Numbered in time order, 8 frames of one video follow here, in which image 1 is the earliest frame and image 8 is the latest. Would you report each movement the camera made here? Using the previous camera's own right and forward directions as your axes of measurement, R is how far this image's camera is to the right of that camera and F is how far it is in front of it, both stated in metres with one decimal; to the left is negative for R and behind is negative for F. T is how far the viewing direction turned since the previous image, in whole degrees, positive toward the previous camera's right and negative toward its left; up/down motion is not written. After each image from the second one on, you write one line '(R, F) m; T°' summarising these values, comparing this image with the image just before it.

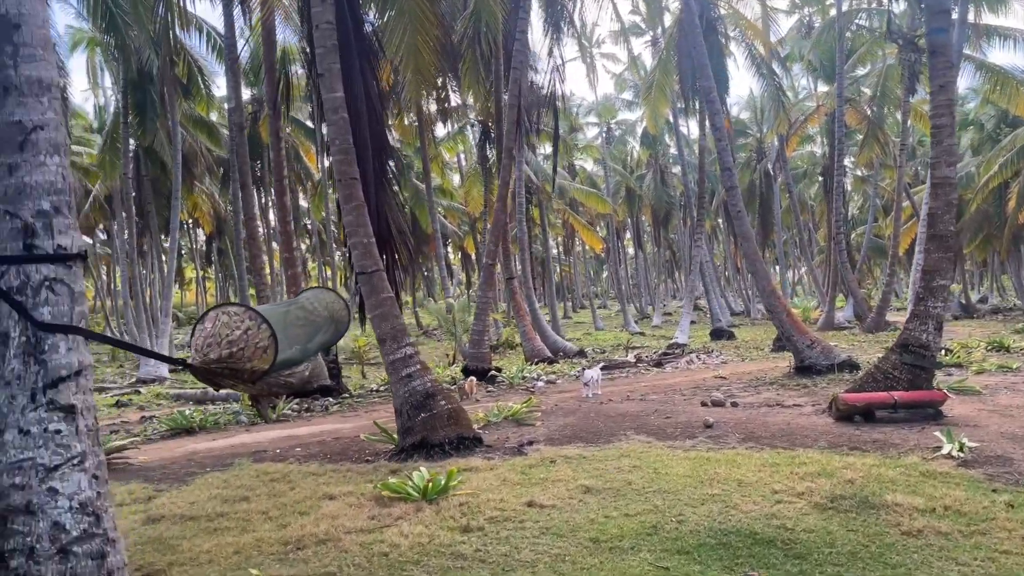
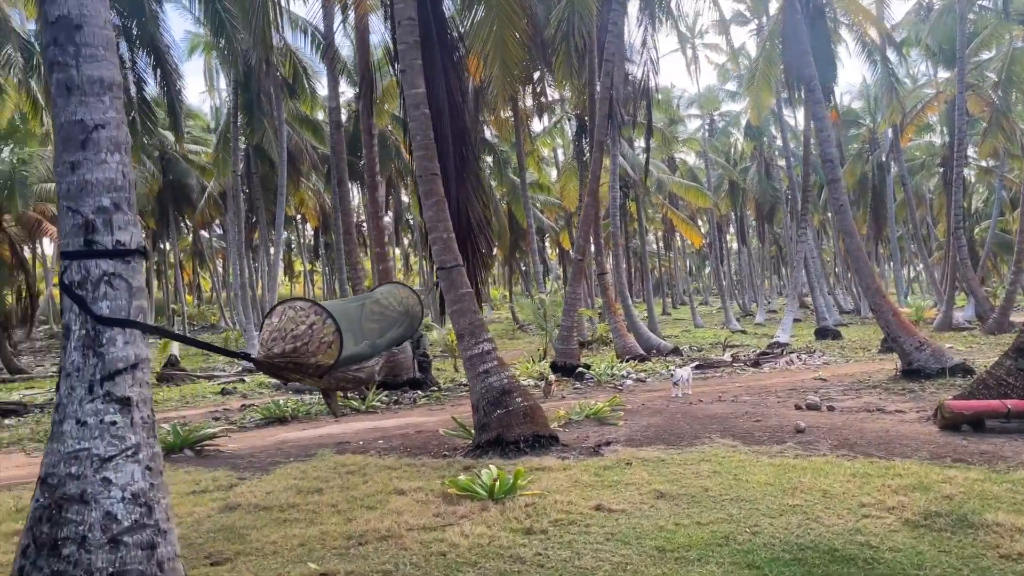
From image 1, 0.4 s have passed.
(+0.2, +0.1) m; -7°
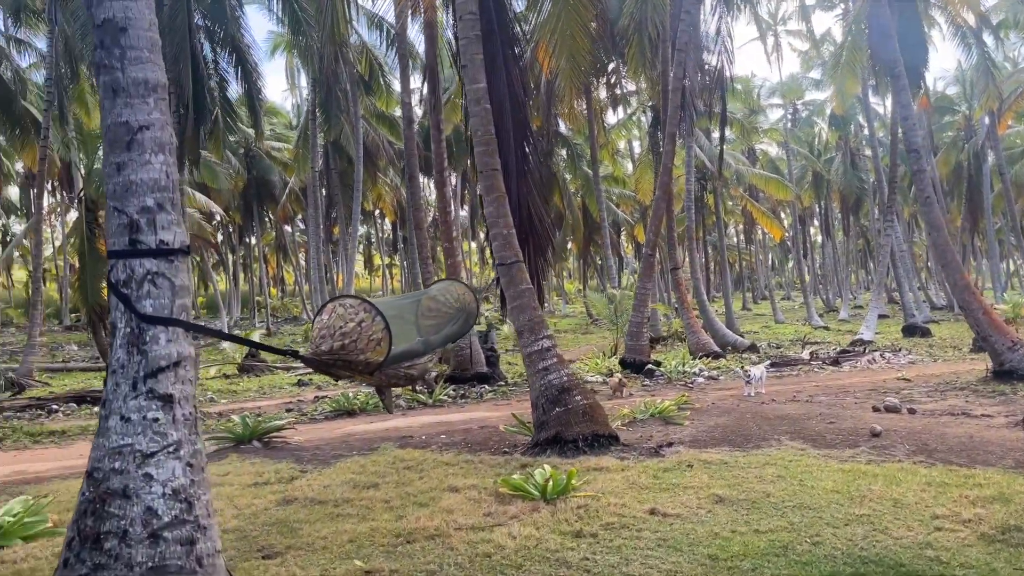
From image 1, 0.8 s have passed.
(+0.1, +0.1) m; -5°
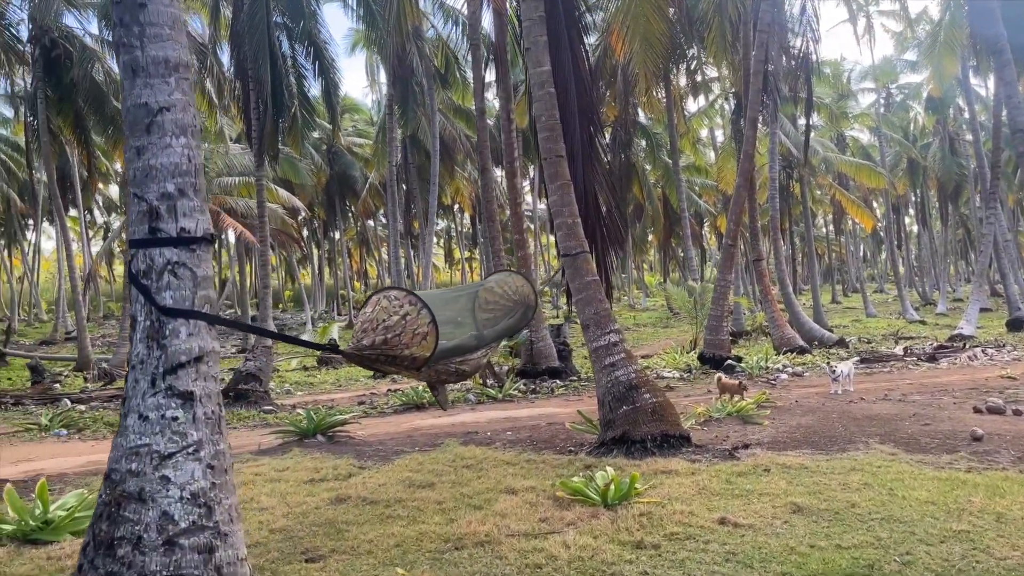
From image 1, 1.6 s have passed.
(+0.1, +0.3) m; -6°
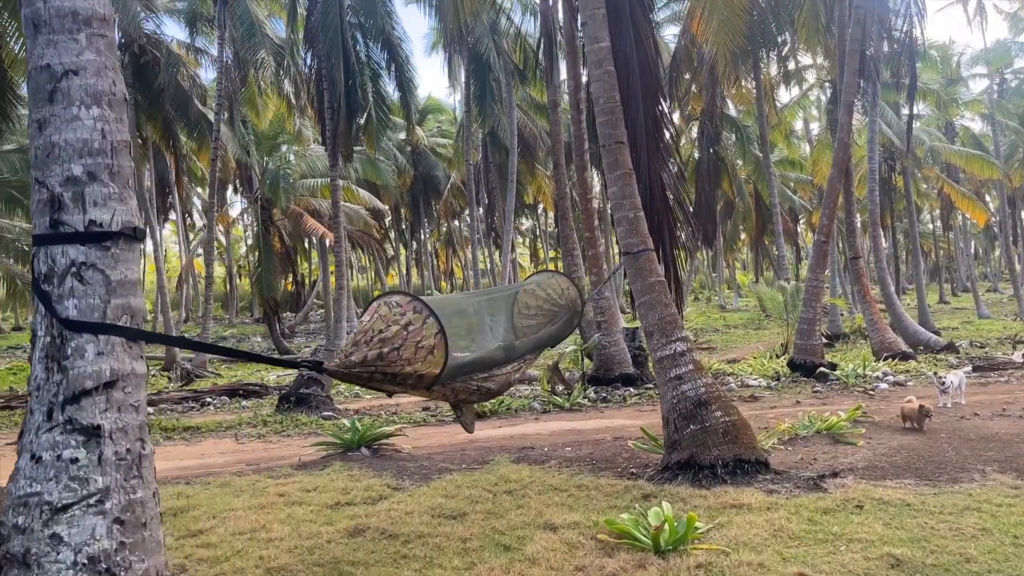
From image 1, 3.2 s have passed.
(+0.2, +0.6) m; -6°
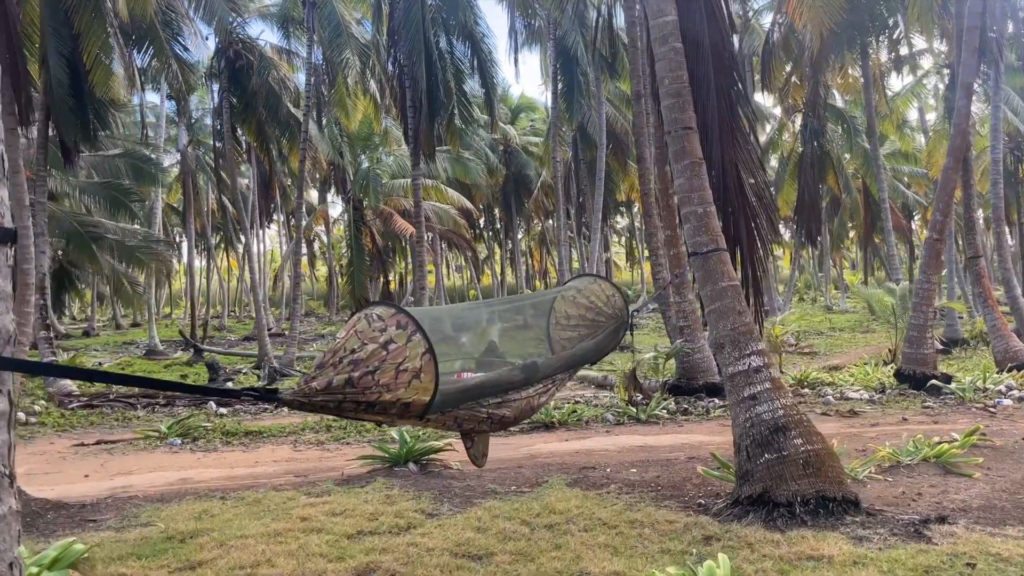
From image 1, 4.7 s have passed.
(+0.3, +0.6) m; -7°
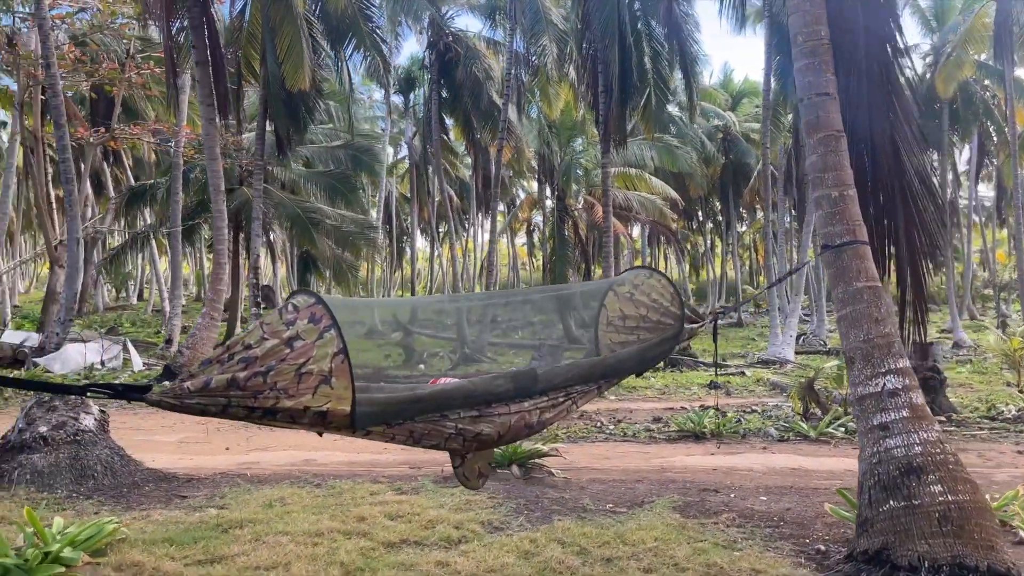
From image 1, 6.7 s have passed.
(+0.7, +0.6) m; -15°
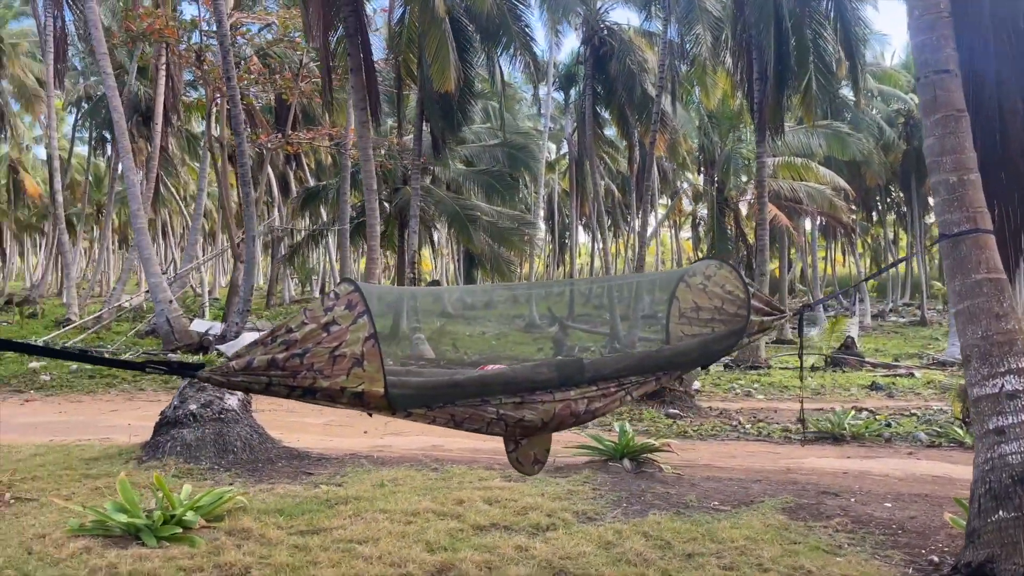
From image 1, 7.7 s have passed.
(+0.4, 0.0) m; -12°
